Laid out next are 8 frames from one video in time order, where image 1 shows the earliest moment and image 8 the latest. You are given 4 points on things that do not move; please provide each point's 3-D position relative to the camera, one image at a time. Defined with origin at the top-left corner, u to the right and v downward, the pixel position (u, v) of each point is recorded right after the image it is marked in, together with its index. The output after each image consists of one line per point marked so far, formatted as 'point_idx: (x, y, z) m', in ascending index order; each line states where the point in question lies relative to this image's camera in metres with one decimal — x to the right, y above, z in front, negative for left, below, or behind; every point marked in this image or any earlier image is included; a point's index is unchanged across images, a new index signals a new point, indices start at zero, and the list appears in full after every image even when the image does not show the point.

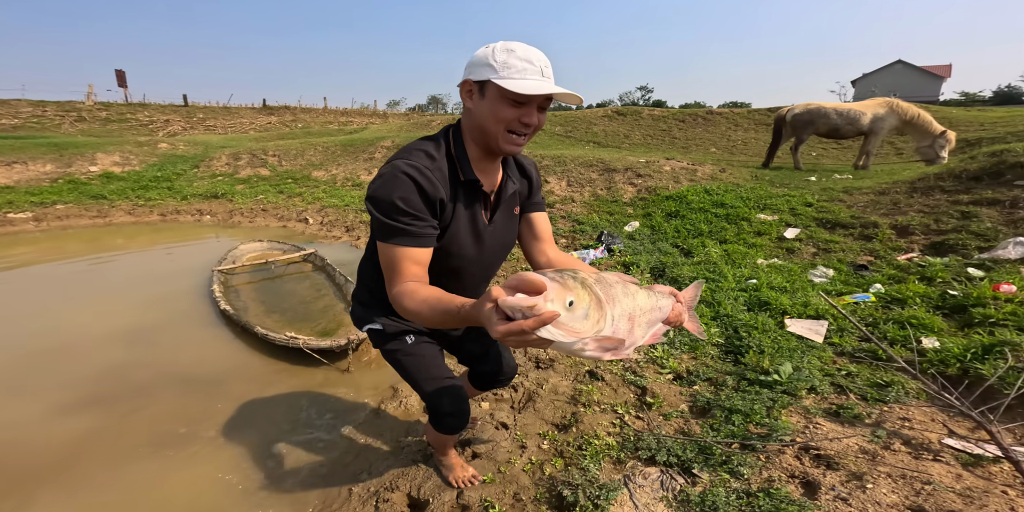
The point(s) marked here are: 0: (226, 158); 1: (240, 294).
0: (-8.3, +2.7, +11.7) m
1: (-3.0, -0.4, +4.6) m
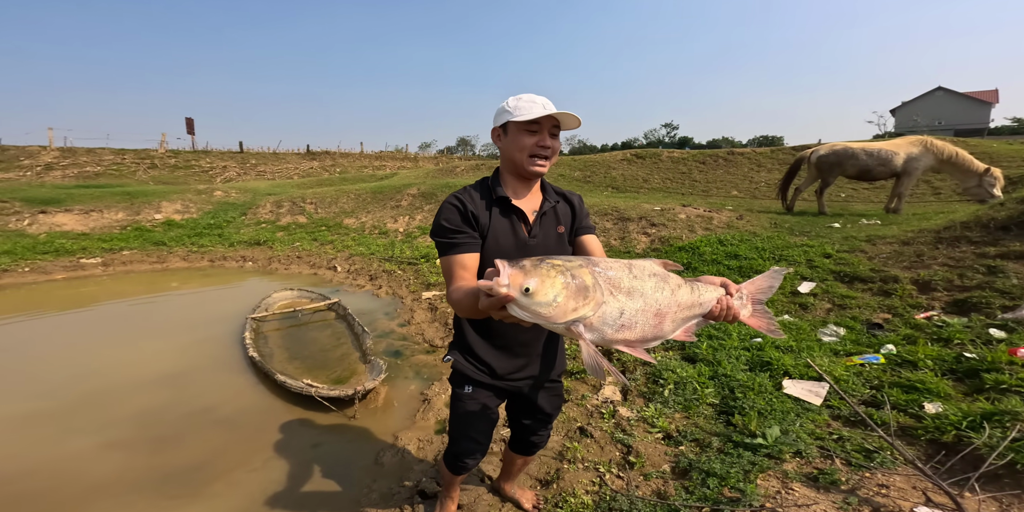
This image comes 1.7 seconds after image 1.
0: (-7.7, +1.5, +12.7) m
1: (-2.9, -1.0, +5.0) m
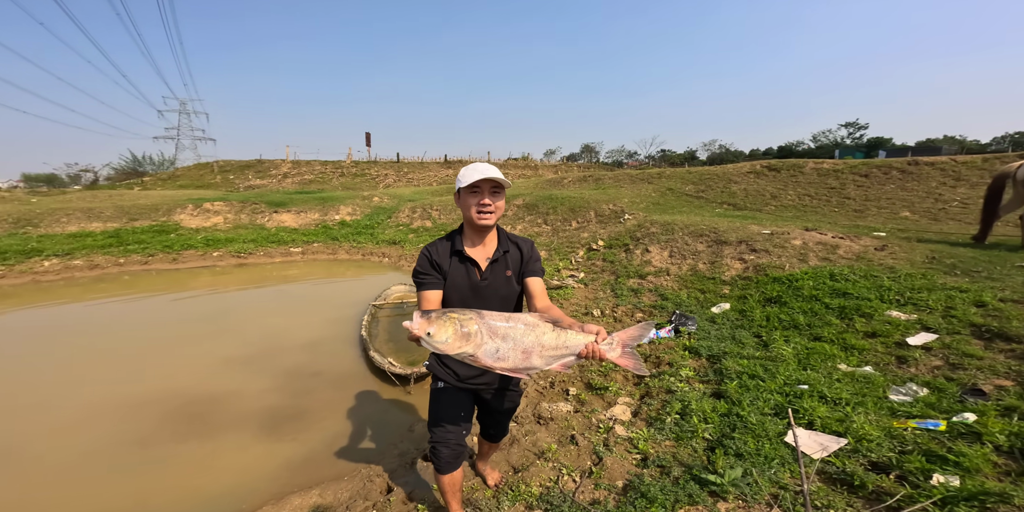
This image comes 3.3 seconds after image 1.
0: (-3.9, +1.6, +15.2) m
1: (-2.0, -1.0, +6.3) m
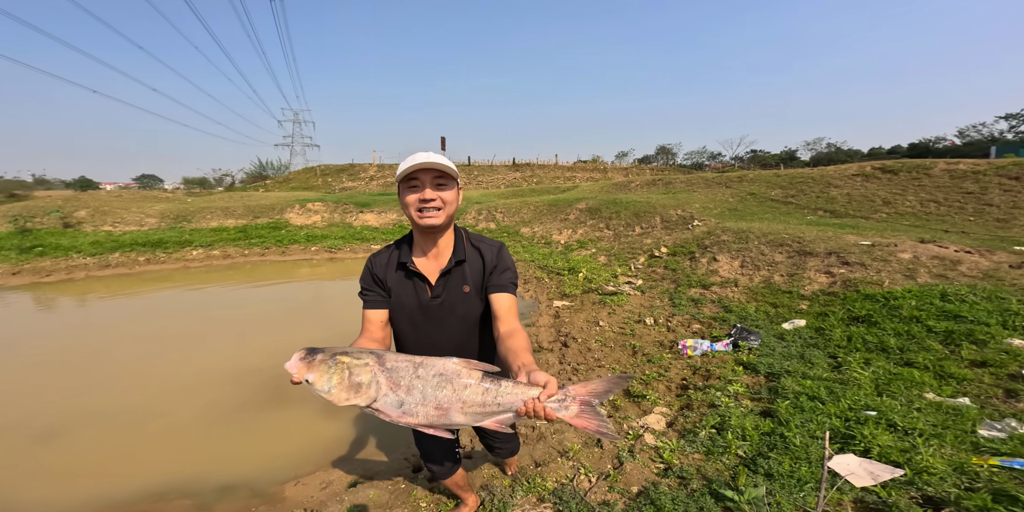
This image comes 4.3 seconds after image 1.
0: (-1.3, +1.6, +15.8) m
1: (-1.2, -1.0, +6.7) m
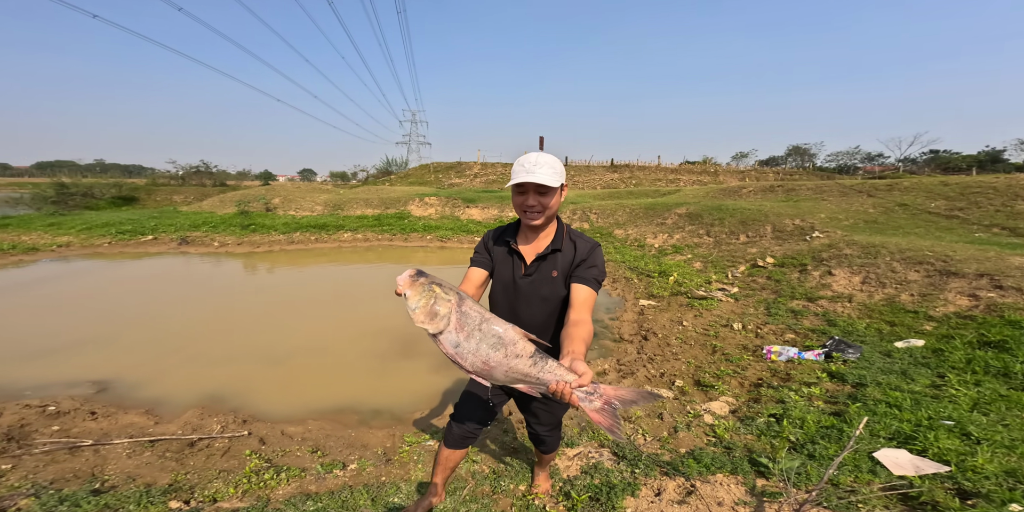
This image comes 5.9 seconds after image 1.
0: (+2.4, +1.7, +16.4) m
1: (+0.3, -0.9, +7.5) m
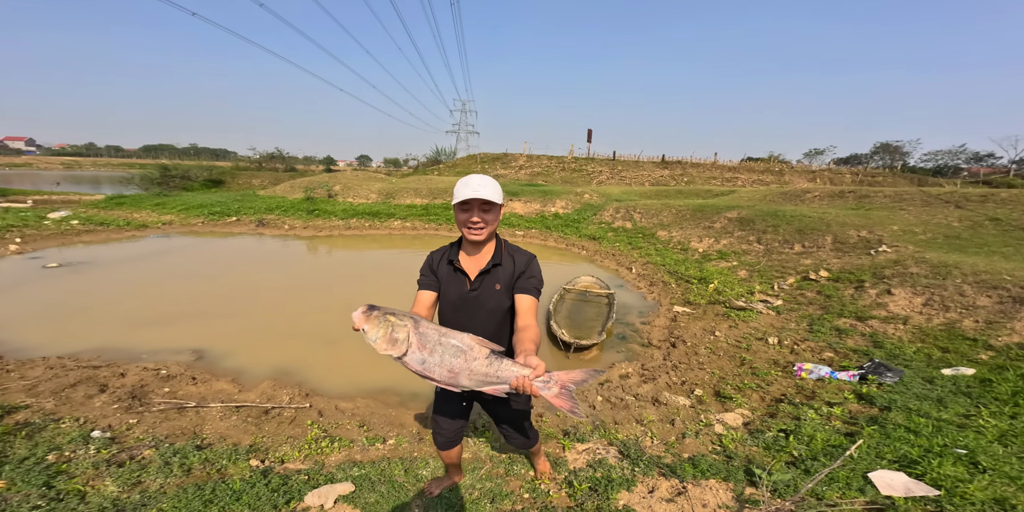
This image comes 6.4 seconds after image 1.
0: (+4.2, +1.8, +16.3) m
1: (+1.0, -0.9, +7.8) m
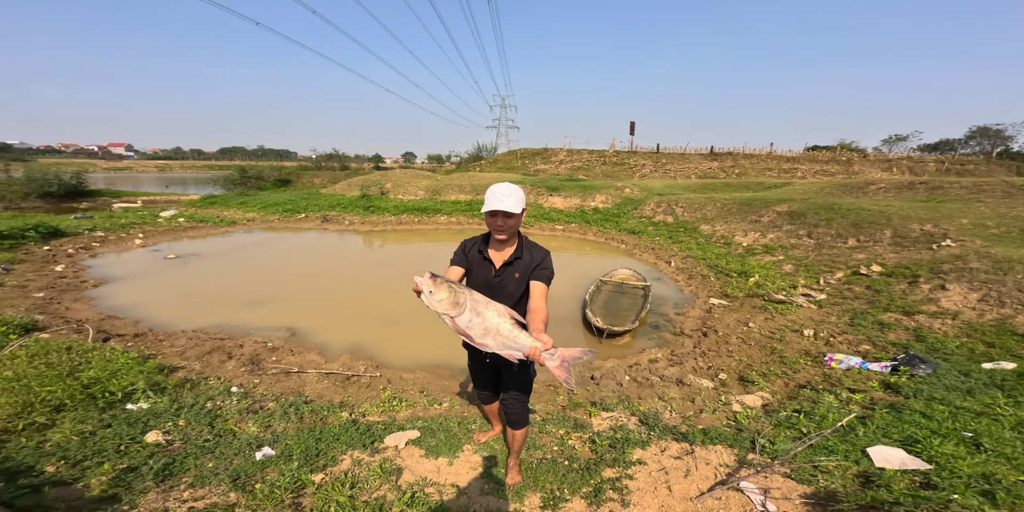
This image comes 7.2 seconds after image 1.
0: (+5.9, +2.0, +16.3) m
1: (+1.8, -0.7, +8.2) m
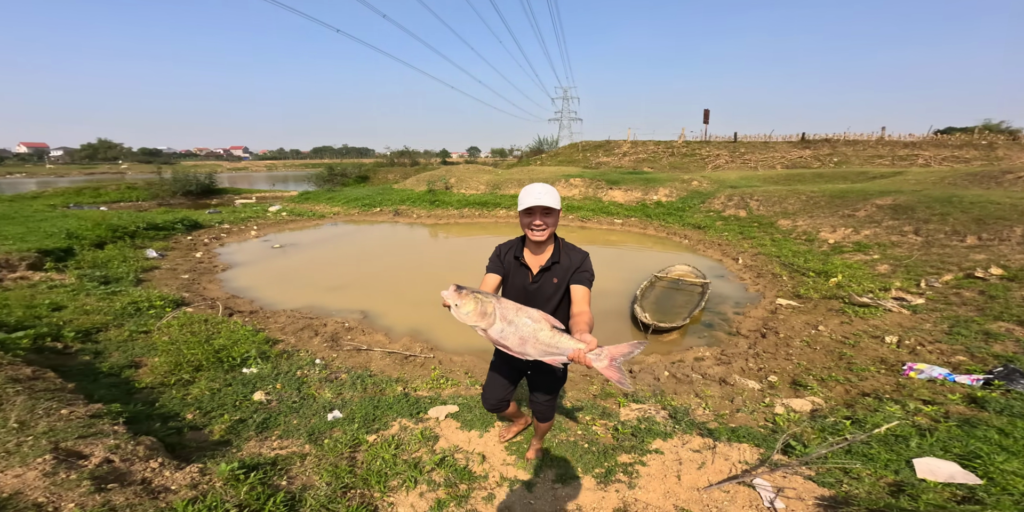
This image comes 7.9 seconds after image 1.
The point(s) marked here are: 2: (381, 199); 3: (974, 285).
0: (+8.3, +2.2, +15.2) m
1: (+2.8, -0.6, +8.1) m
2: (-6.0, +2.6, +18.8) m
3: (+8.6, -0.5, +7.6) m
